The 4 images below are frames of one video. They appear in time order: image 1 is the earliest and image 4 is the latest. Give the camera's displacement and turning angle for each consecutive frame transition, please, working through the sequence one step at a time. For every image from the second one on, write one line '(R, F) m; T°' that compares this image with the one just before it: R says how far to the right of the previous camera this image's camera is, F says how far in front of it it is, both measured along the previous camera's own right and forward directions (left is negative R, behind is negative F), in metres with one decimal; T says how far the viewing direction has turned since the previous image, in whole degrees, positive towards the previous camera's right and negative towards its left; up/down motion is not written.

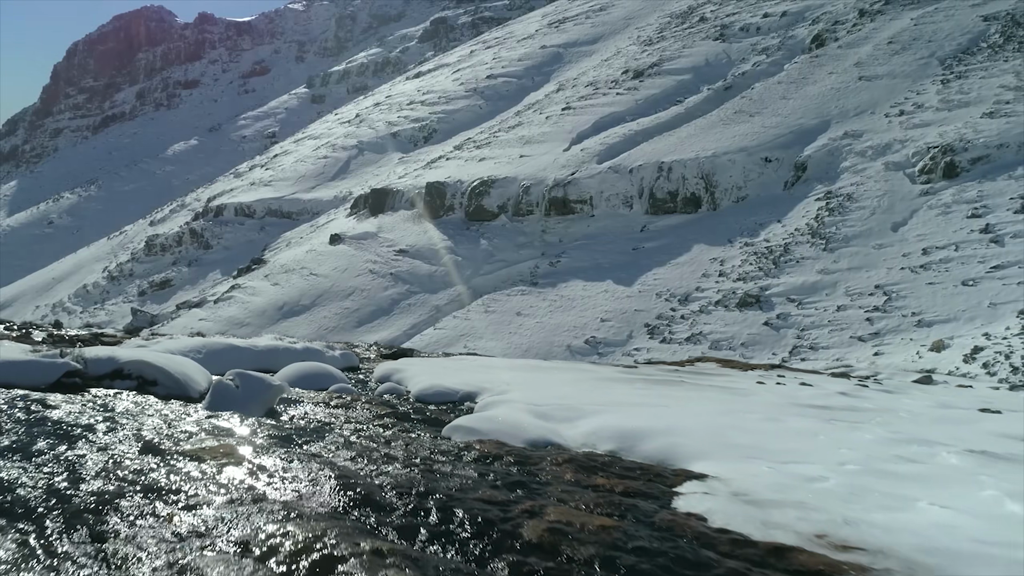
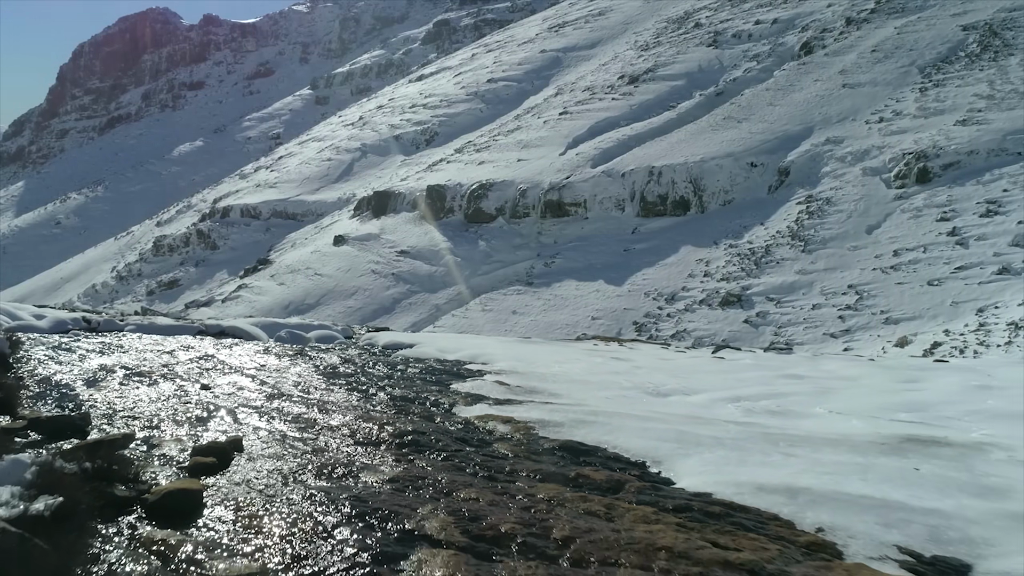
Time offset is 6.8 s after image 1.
(+2.4, -7.3) m; 0°
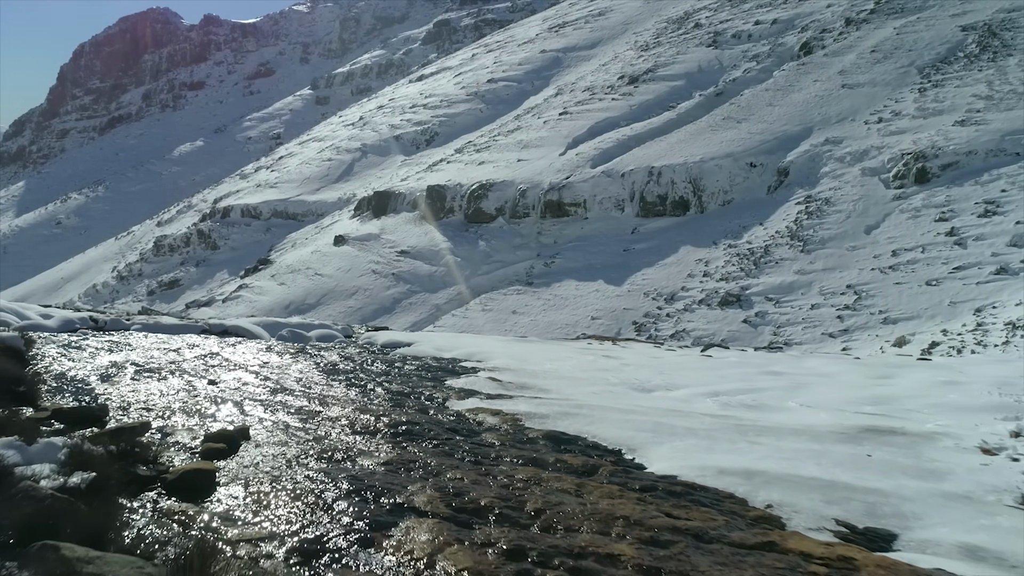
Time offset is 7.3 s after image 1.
(+0.2, -0.4) m; 0°
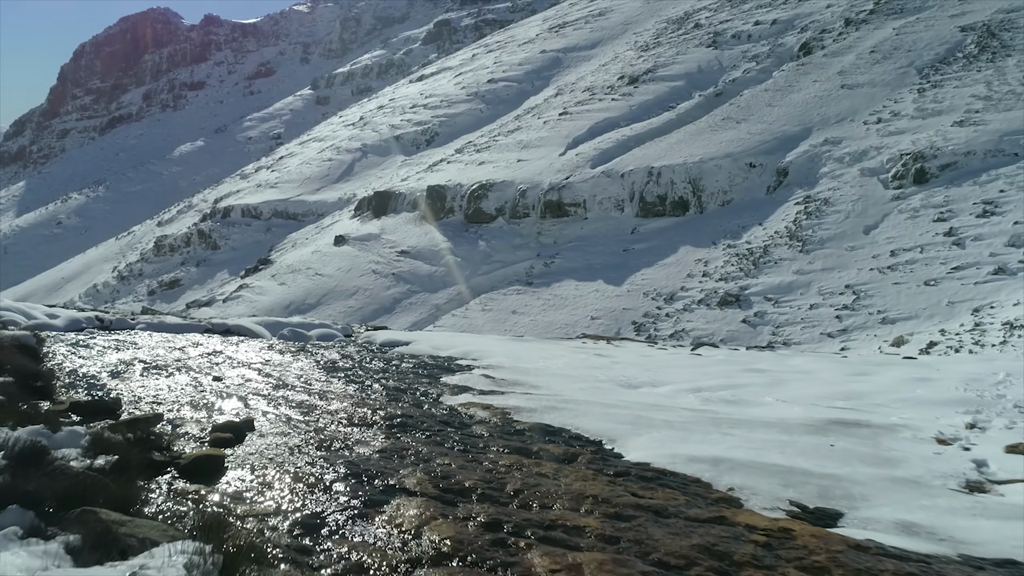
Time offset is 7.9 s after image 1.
(+0.1, -0.4) m; 0°
